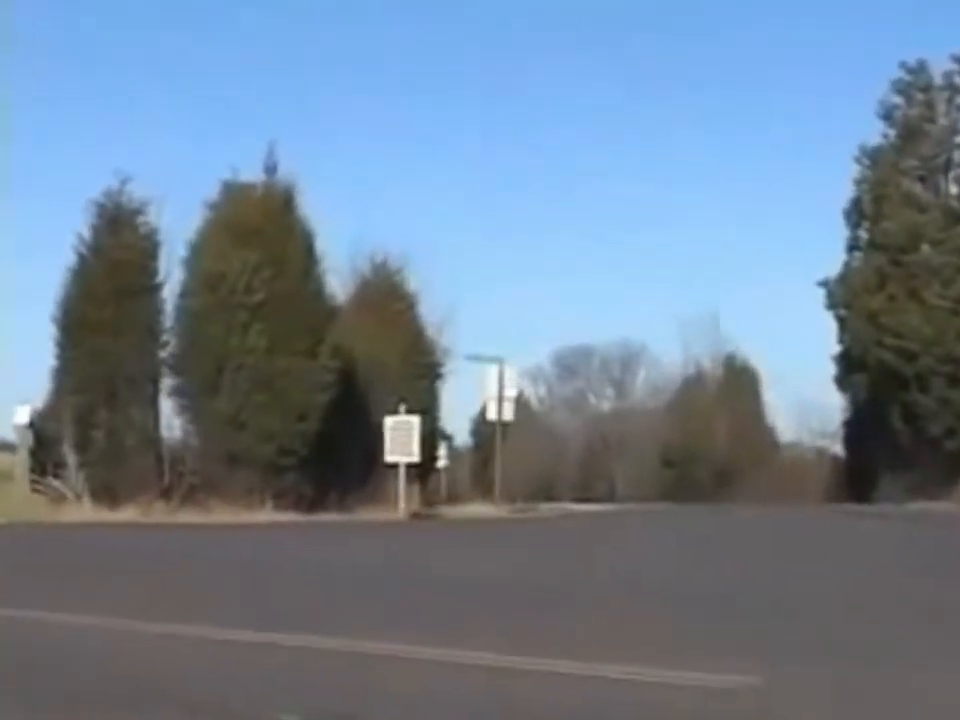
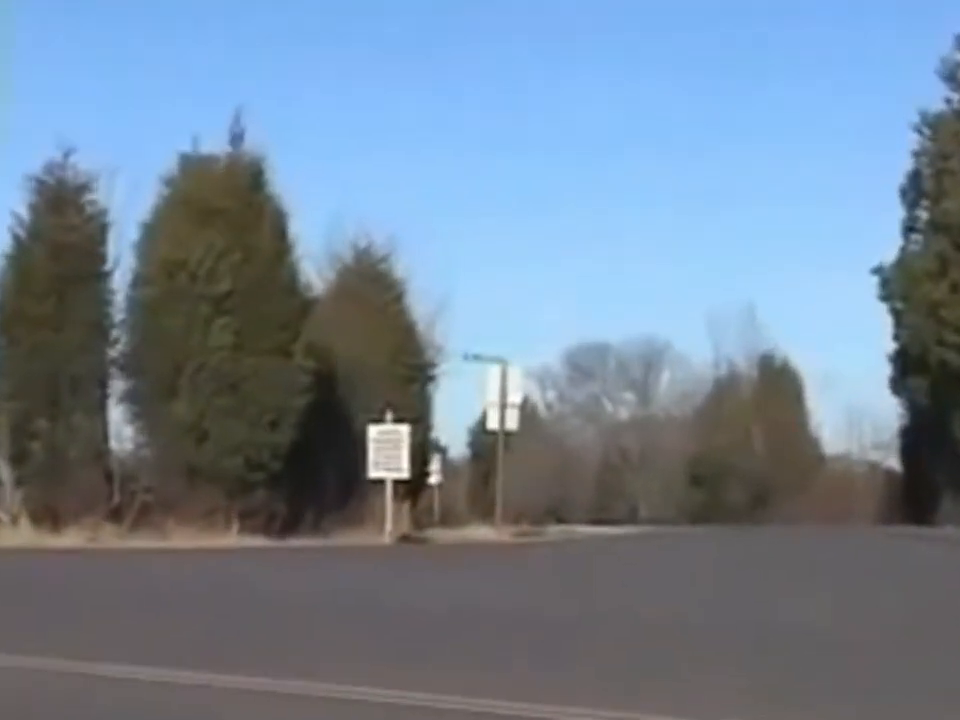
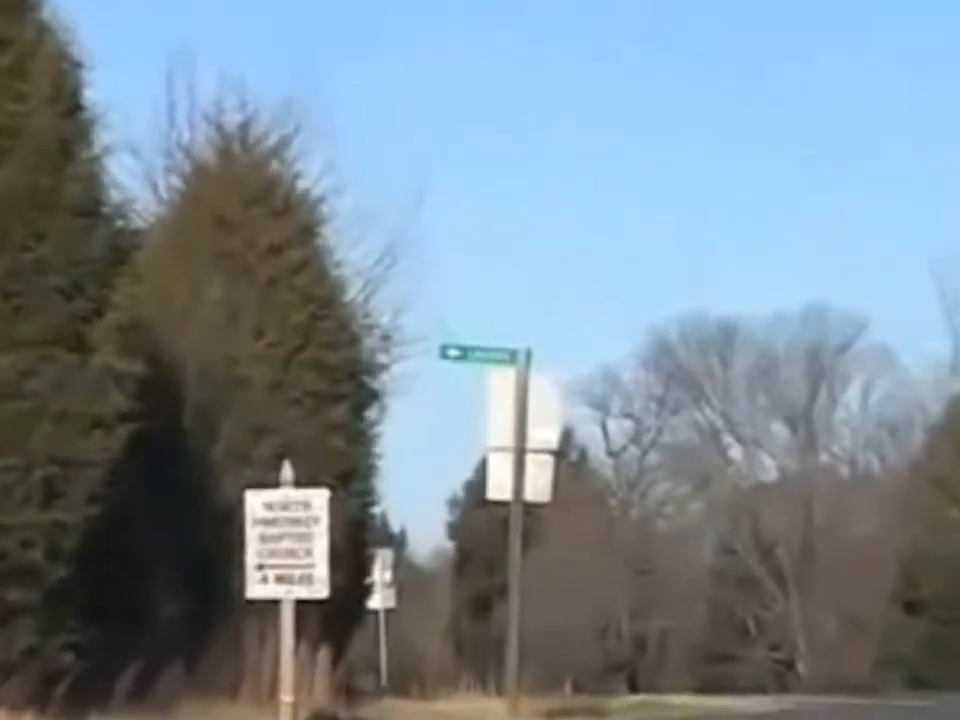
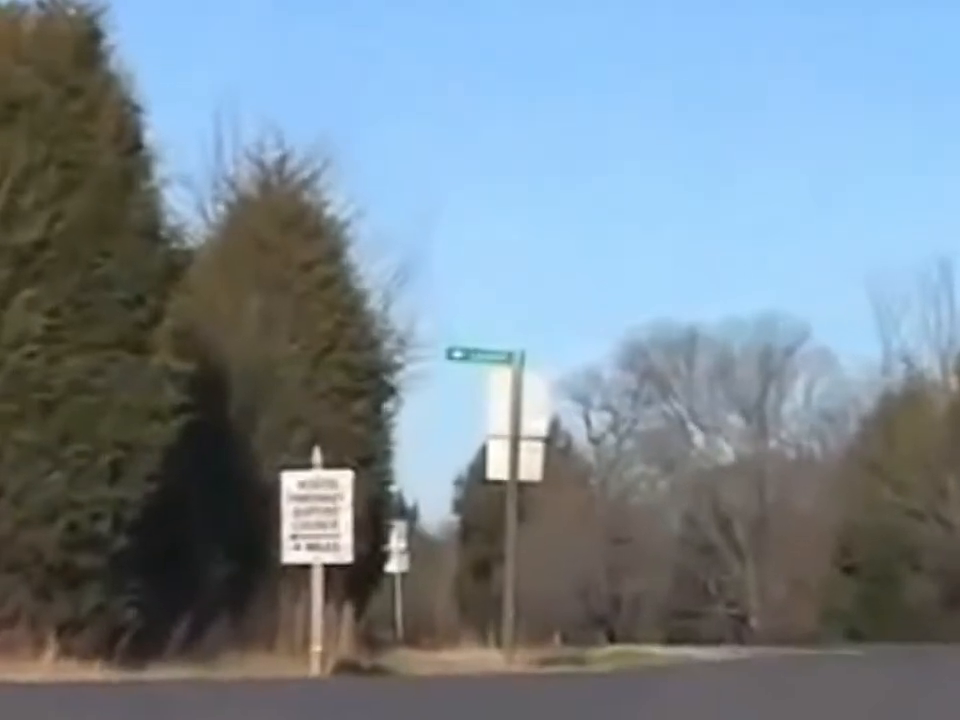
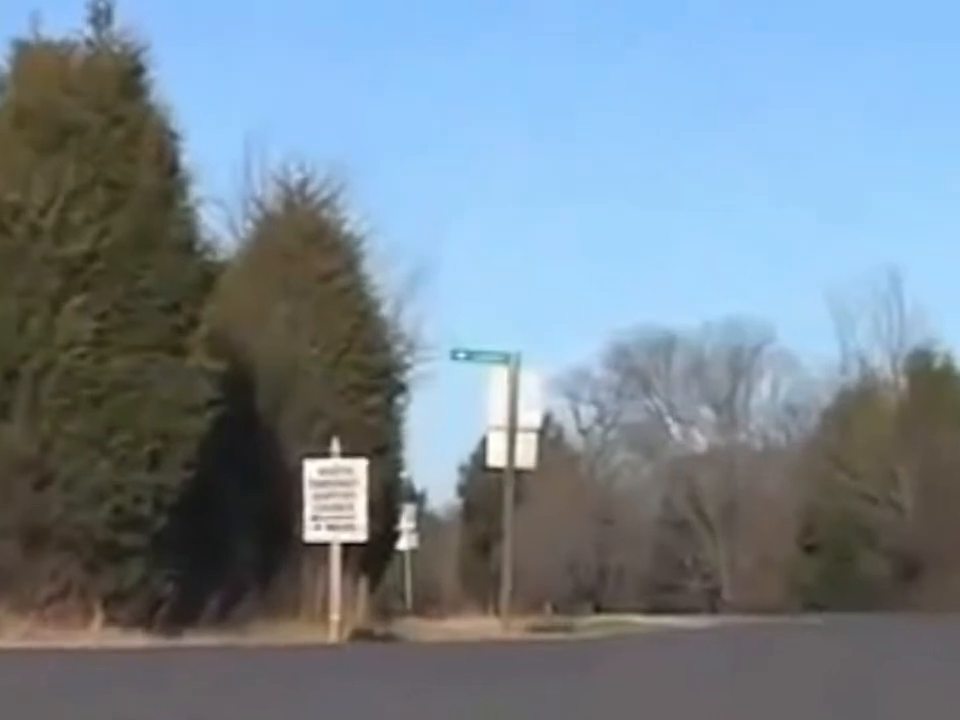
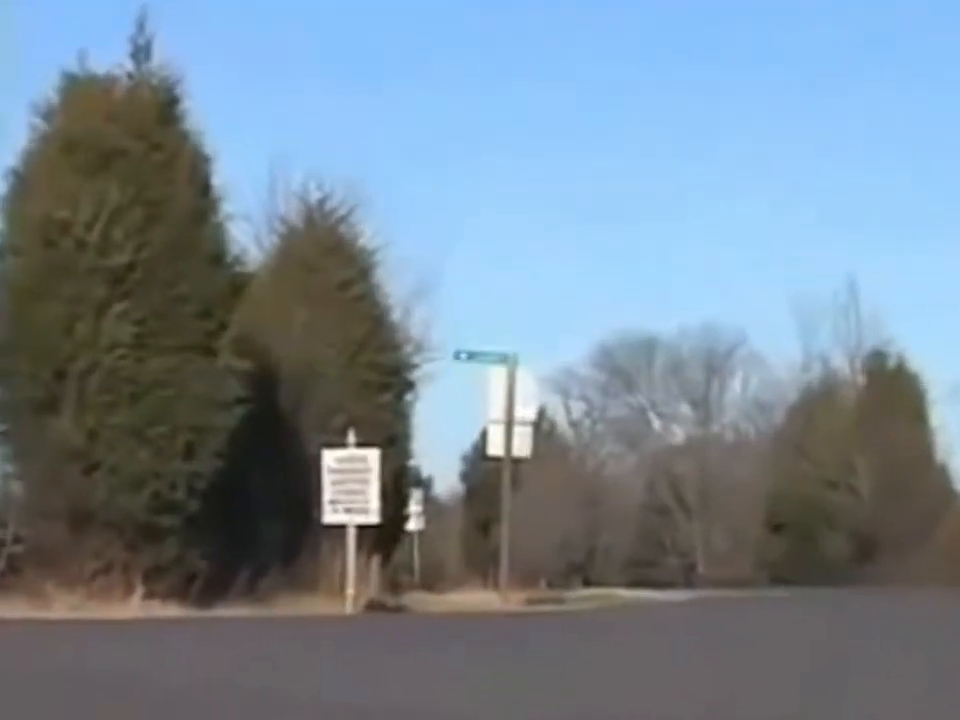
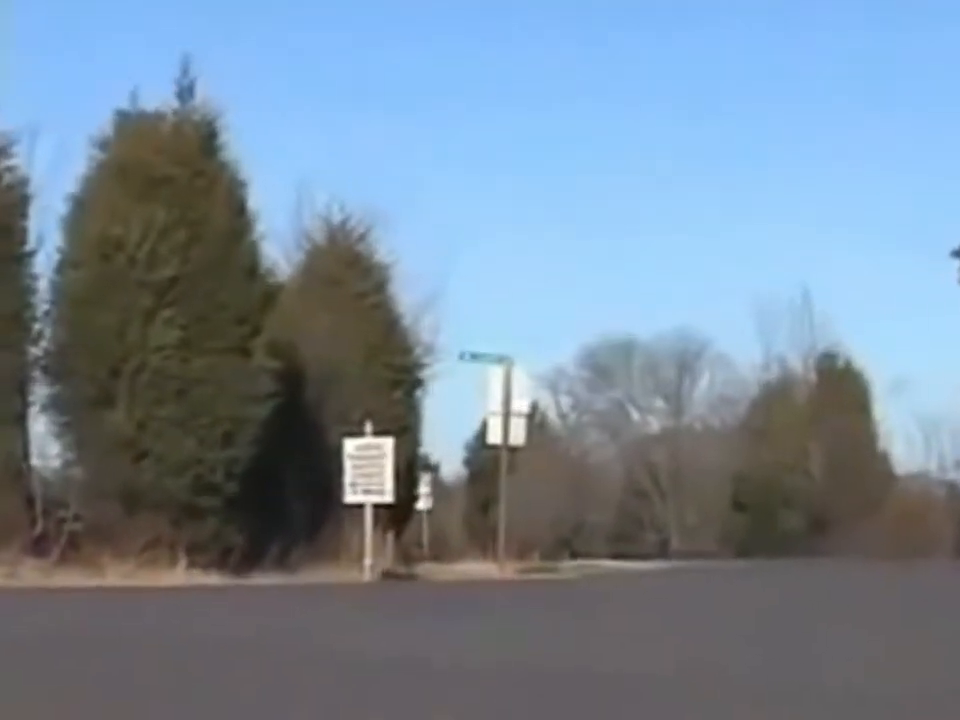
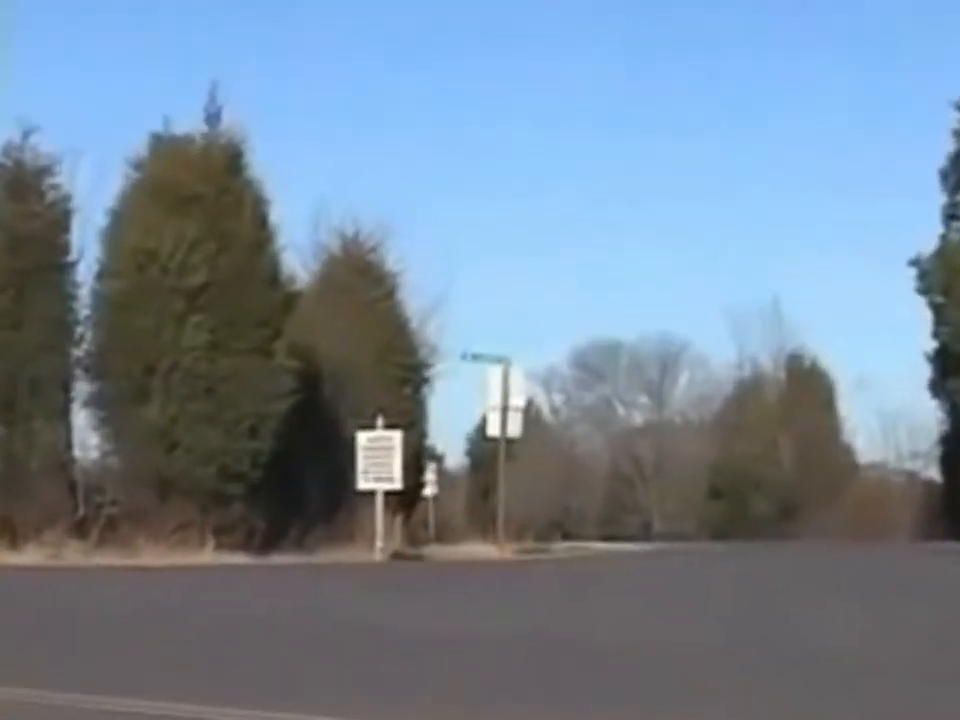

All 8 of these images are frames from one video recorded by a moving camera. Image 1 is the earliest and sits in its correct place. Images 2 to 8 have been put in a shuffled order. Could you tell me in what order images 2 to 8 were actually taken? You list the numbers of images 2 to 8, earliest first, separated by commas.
2, 8, 7, 6, 5, 4, 3
